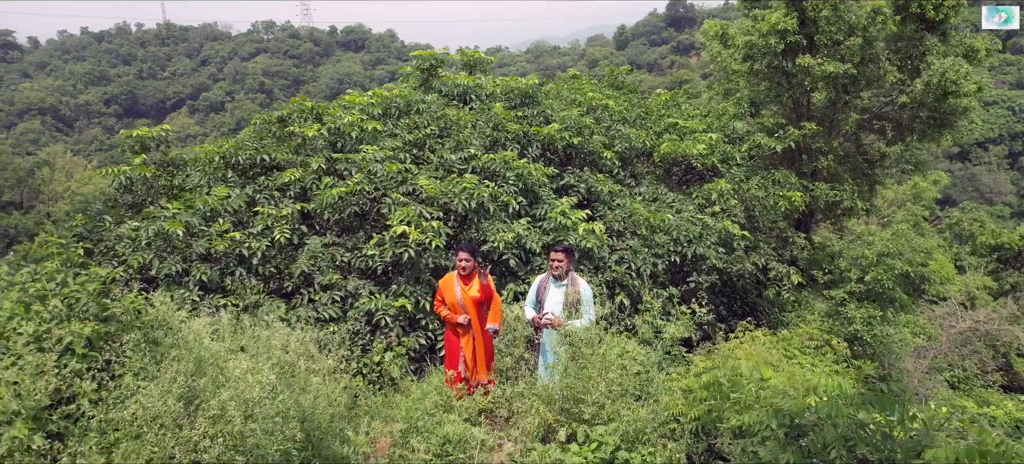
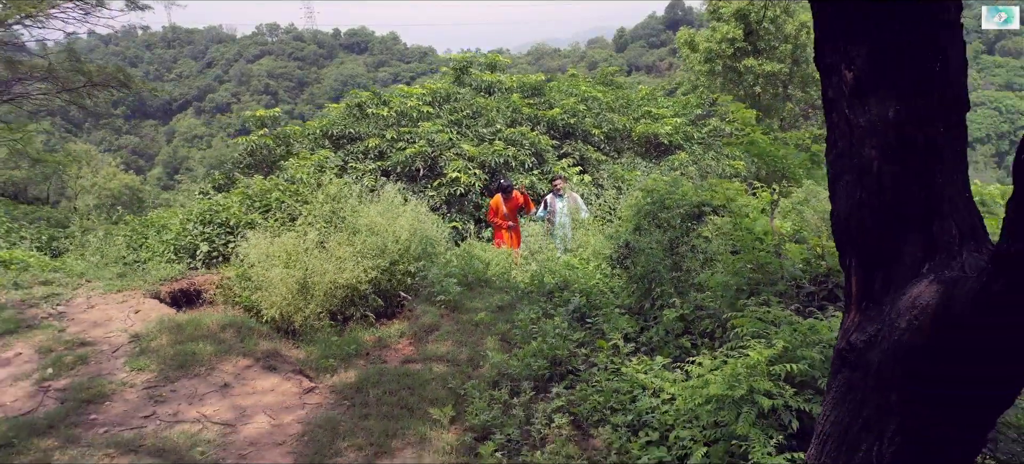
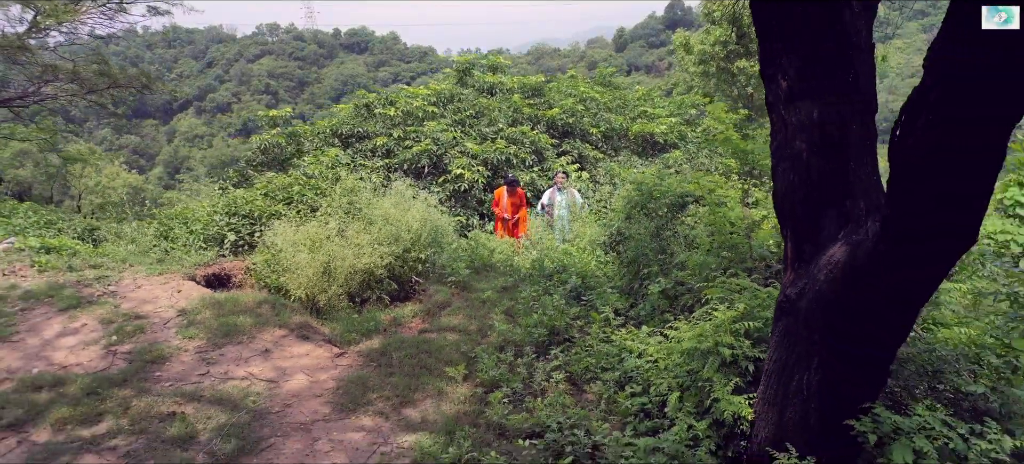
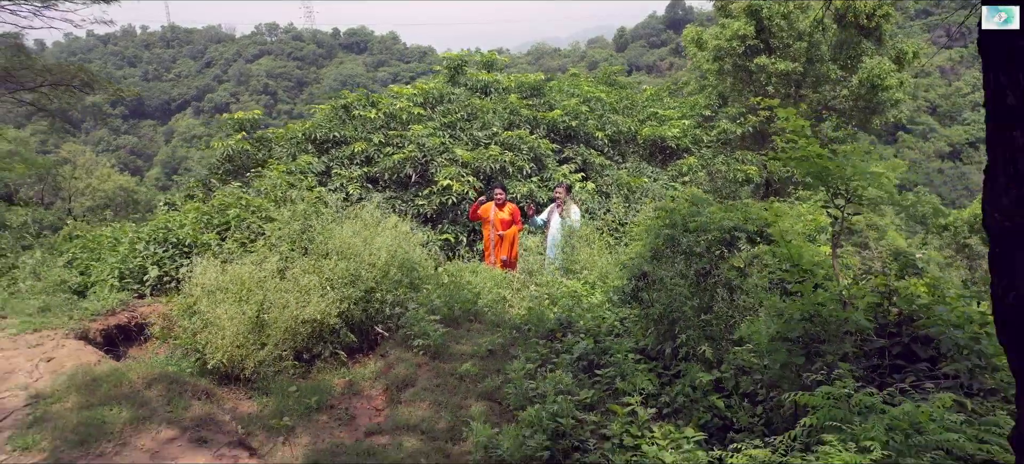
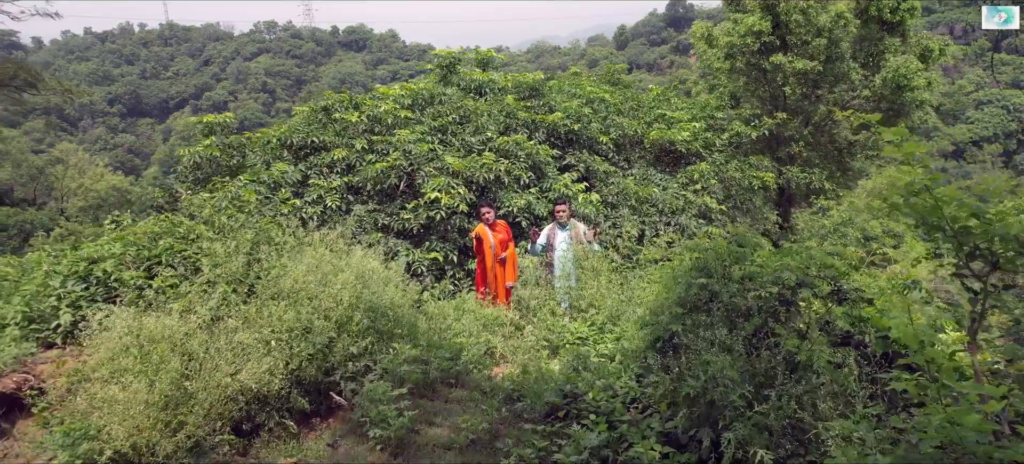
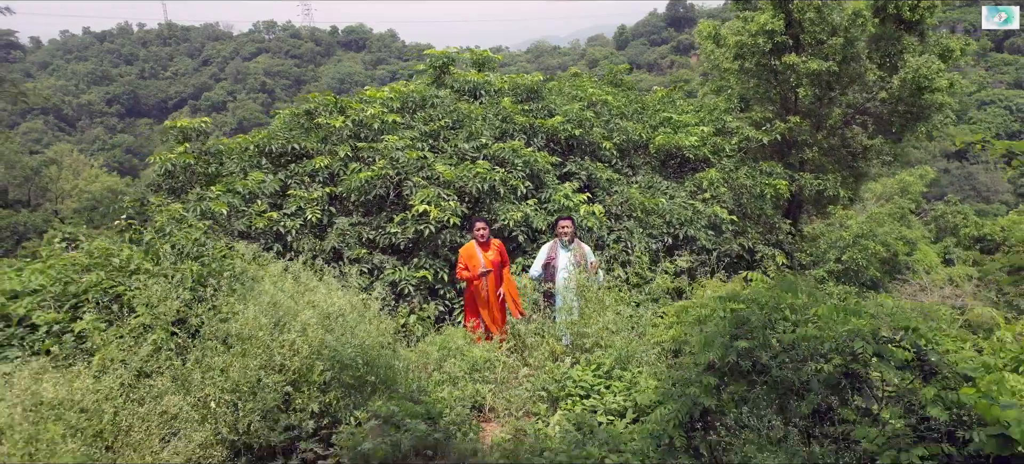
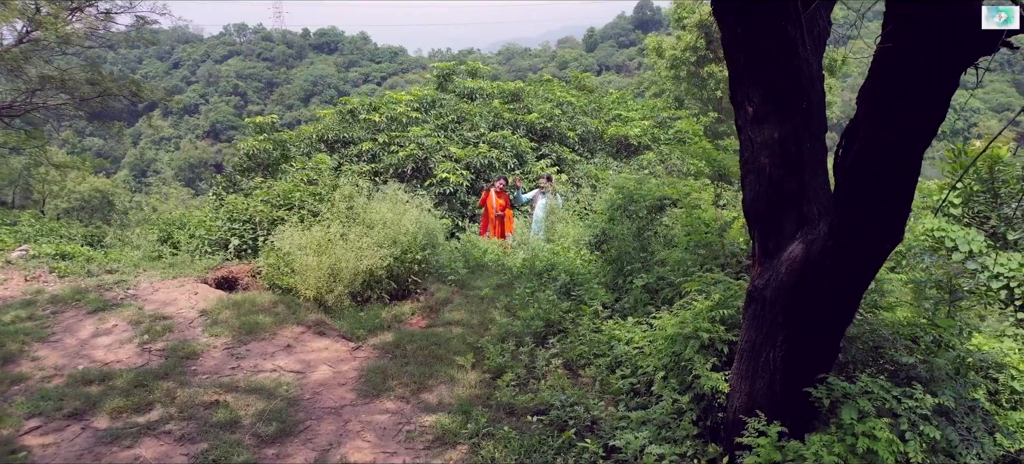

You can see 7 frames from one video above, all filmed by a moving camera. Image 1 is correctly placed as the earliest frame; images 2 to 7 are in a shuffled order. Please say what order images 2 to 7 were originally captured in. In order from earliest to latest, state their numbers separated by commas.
6, 5, 4, 2, 3, 7
